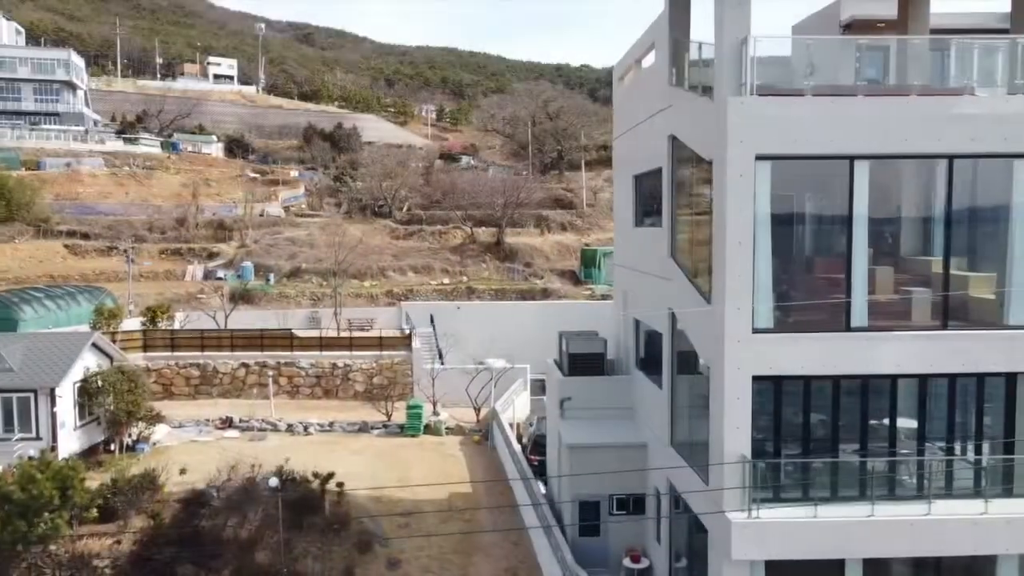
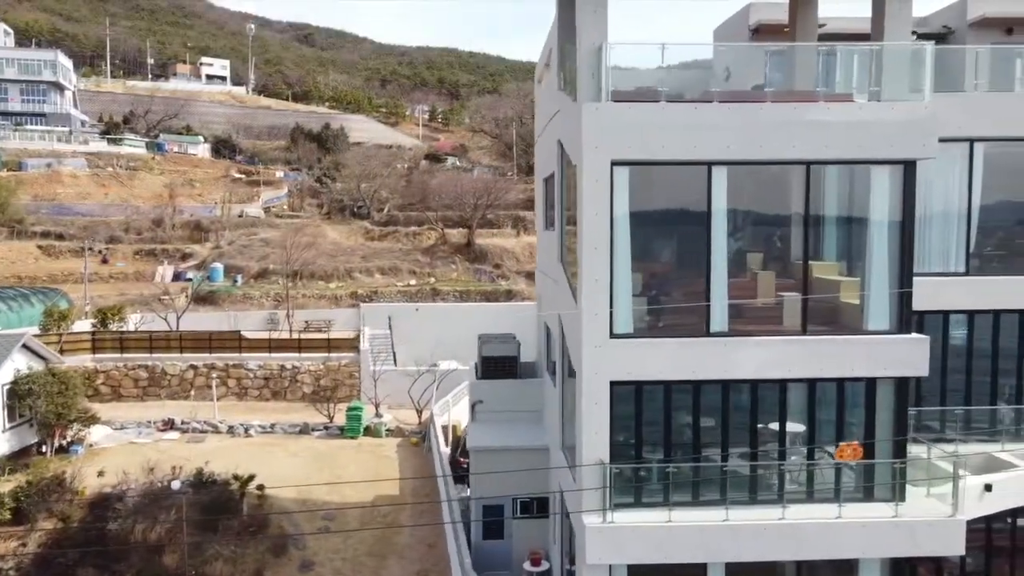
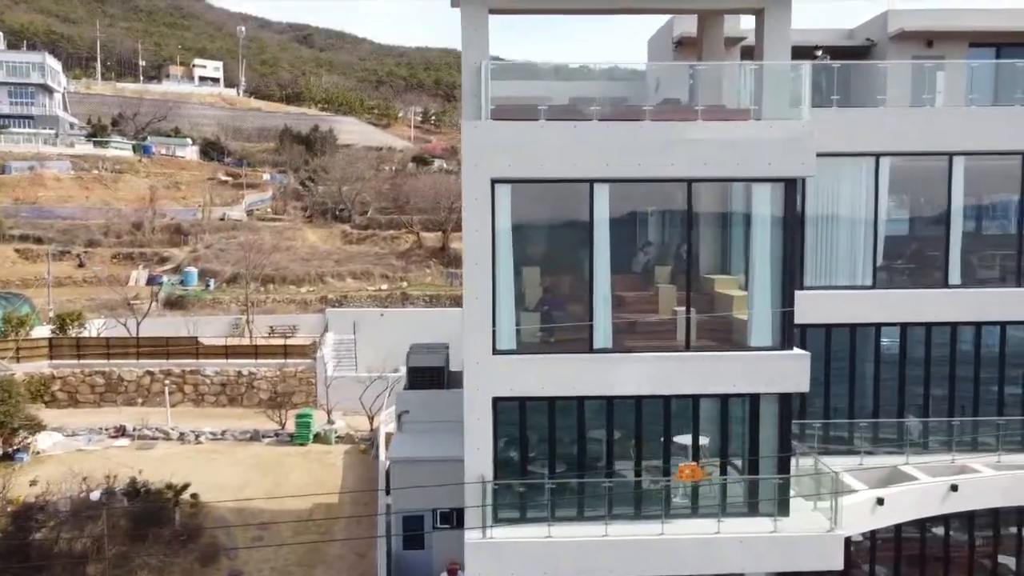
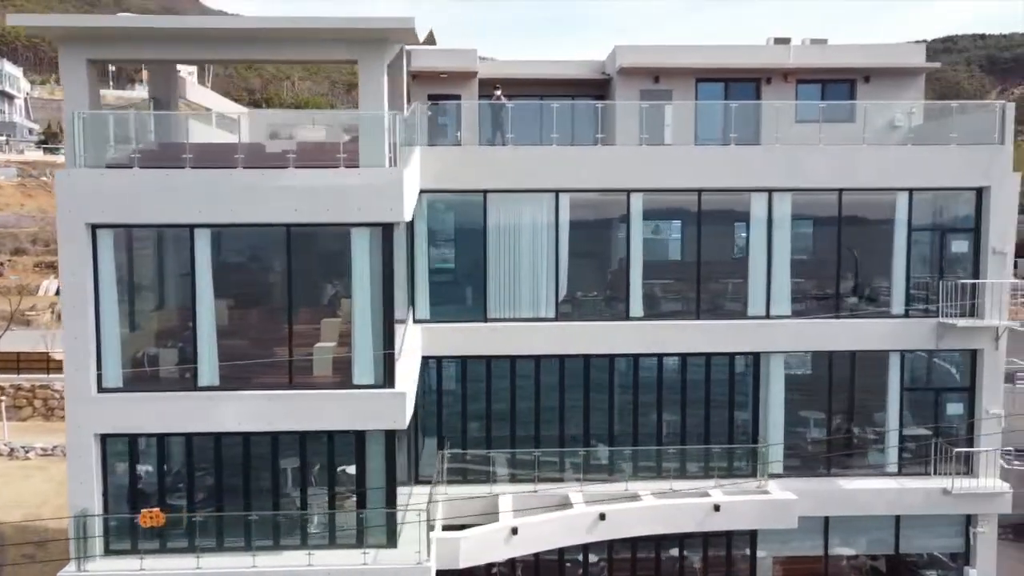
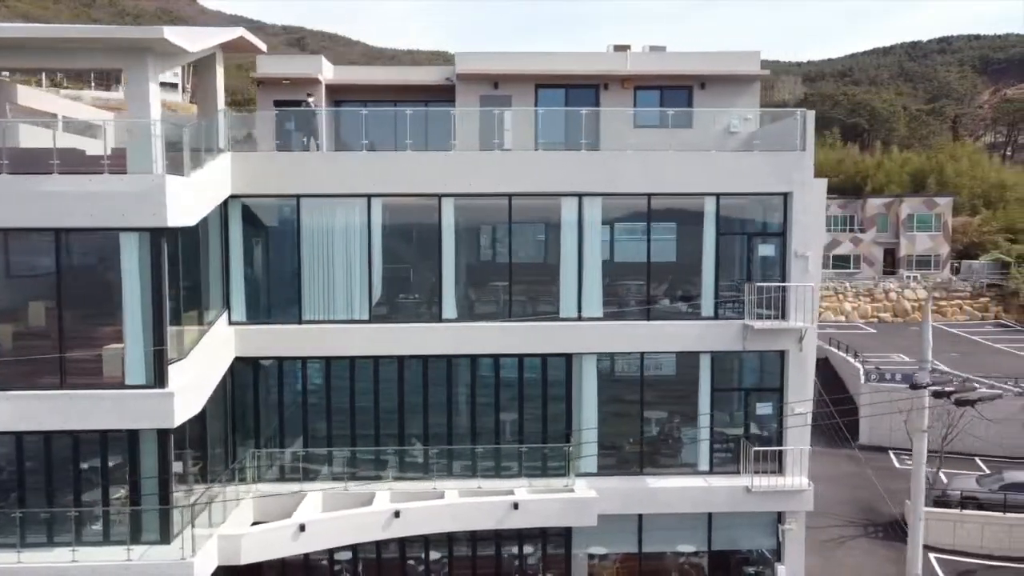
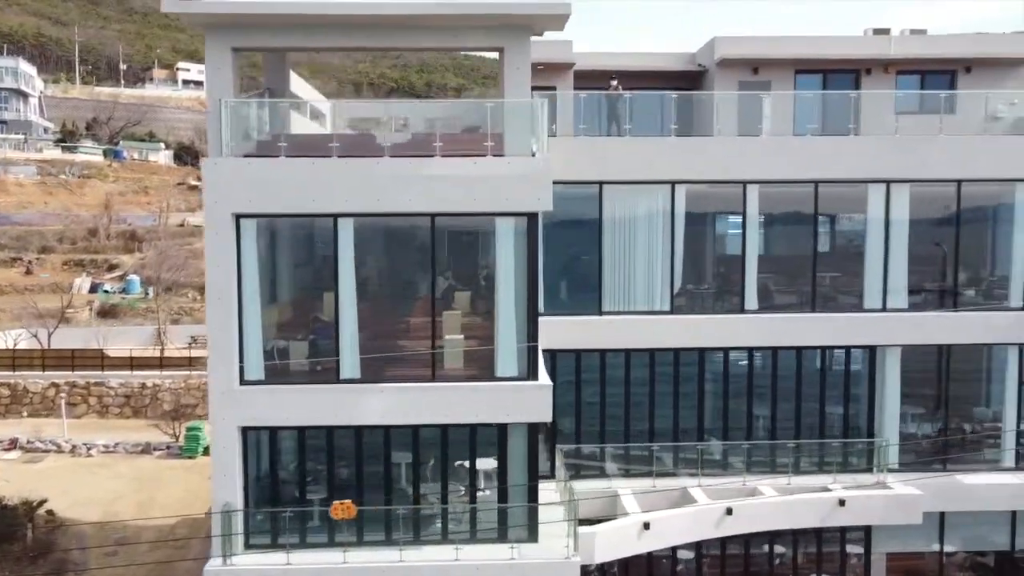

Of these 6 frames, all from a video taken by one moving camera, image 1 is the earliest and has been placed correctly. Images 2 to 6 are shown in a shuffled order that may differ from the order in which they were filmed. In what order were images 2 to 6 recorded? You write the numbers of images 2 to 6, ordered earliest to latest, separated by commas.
2, 3, 6, 4, 5
